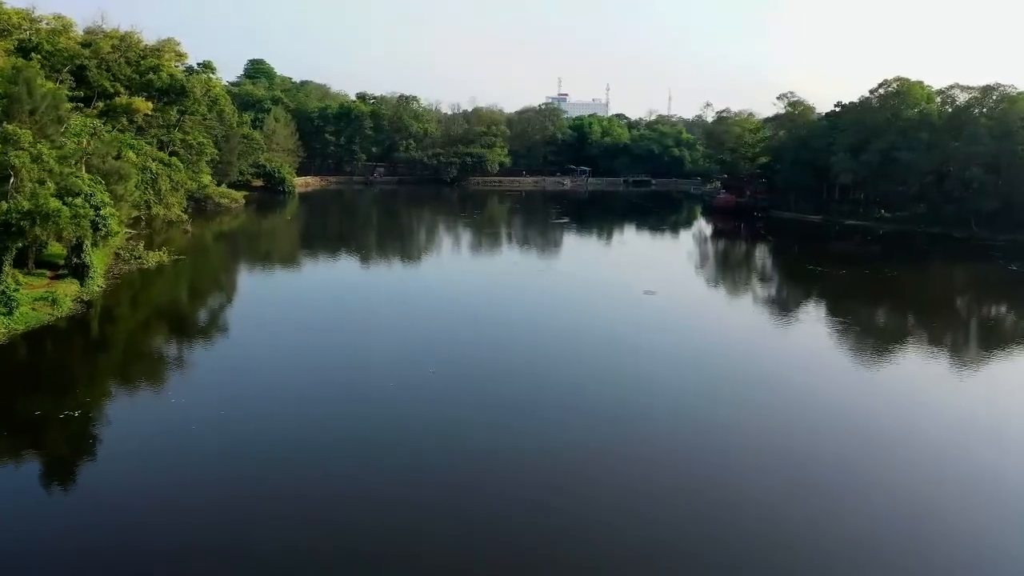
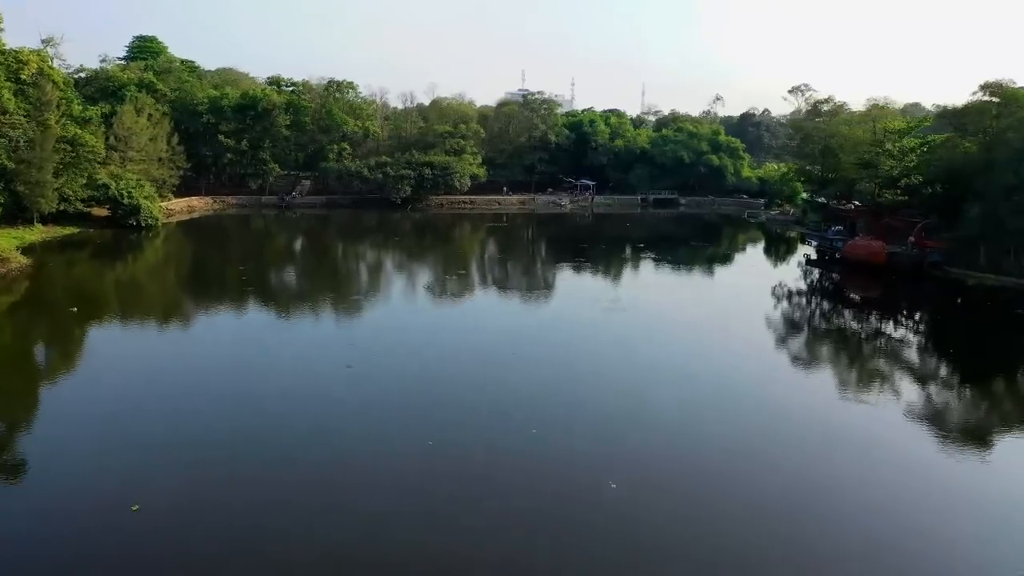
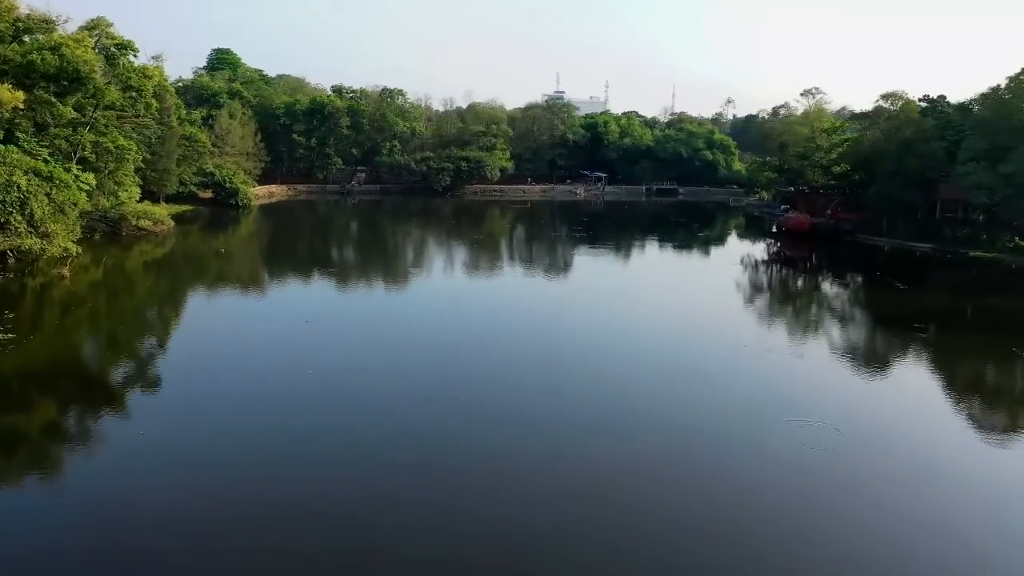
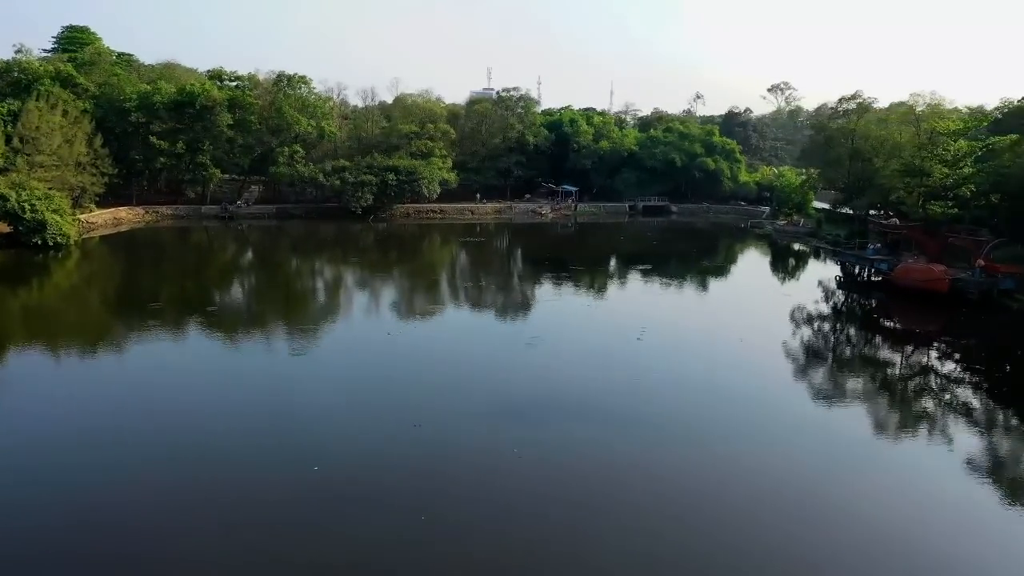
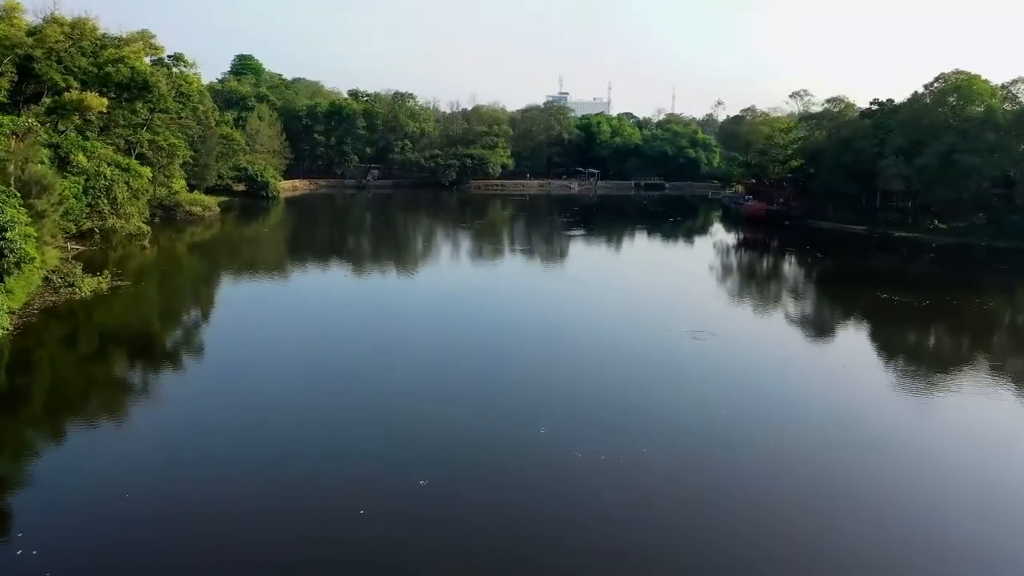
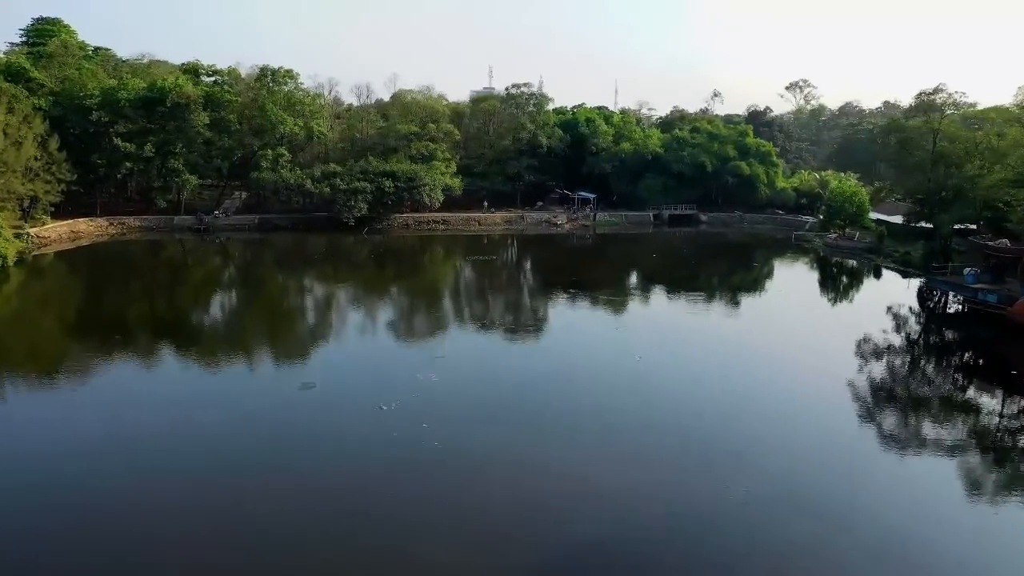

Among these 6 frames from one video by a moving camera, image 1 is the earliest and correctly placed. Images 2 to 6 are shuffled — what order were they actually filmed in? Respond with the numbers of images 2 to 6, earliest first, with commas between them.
5, 3, 2, 4, 6
